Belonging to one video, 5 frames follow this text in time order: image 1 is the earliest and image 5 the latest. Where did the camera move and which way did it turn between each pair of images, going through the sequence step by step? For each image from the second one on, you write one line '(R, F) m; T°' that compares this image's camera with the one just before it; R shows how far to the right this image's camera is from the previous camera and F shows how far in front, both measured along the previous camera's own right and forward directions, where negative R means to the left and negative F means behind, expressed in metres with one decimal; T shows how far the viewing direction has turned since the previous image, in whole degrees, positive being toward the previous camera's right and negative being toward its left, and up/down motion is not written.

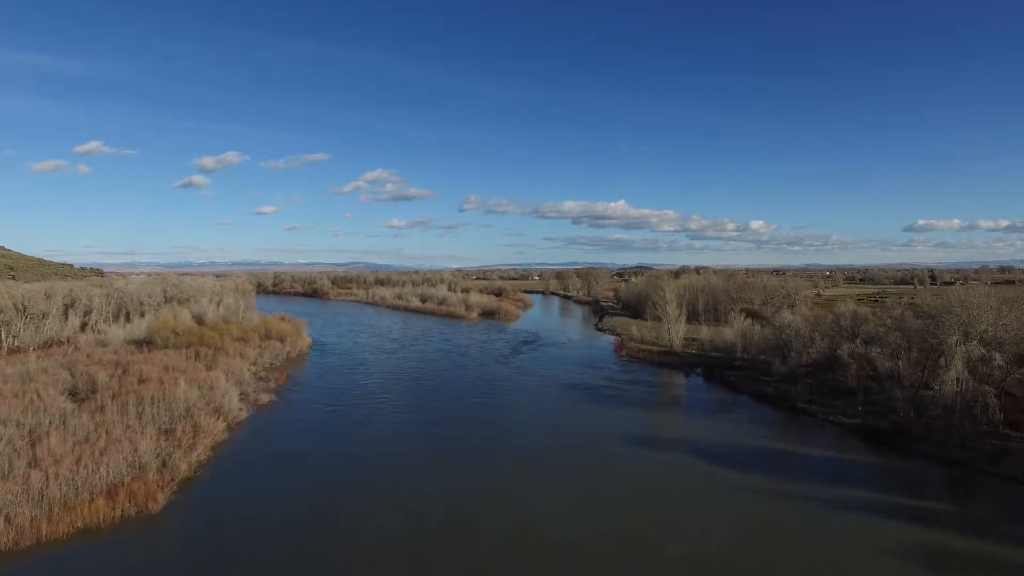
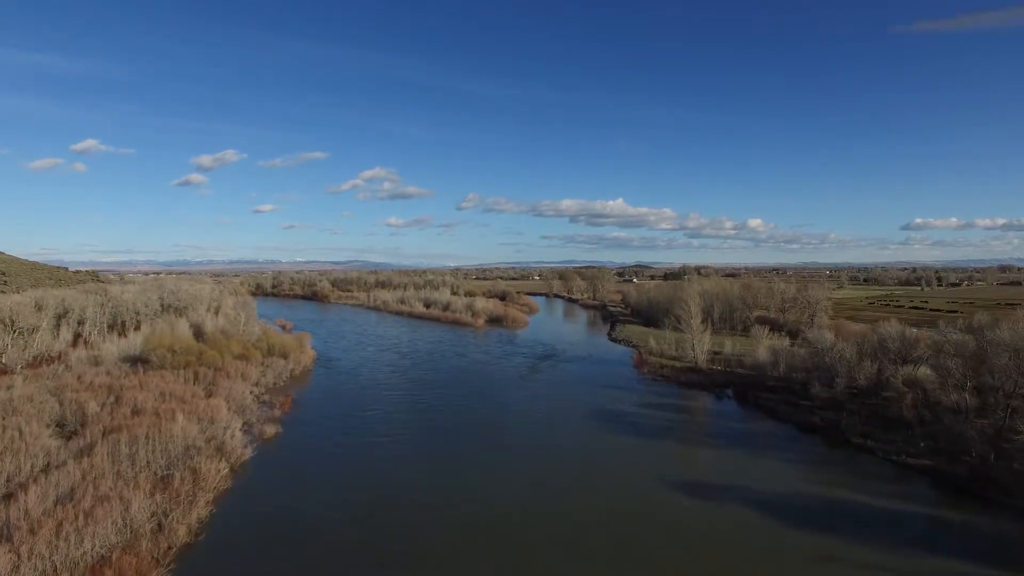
(-0.8, +1.4) m; 0°
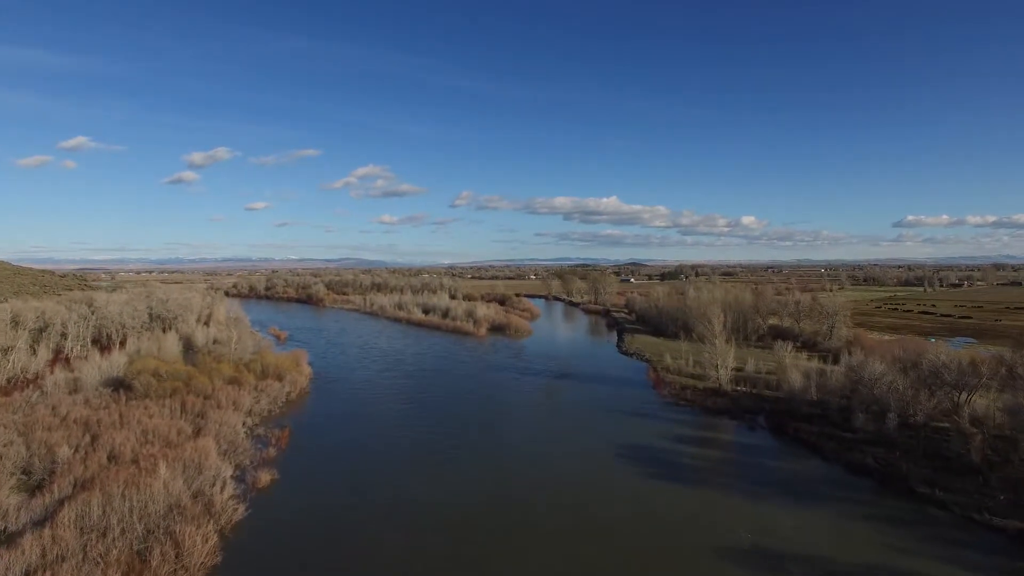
(-0.8, +1.7) m; +1°
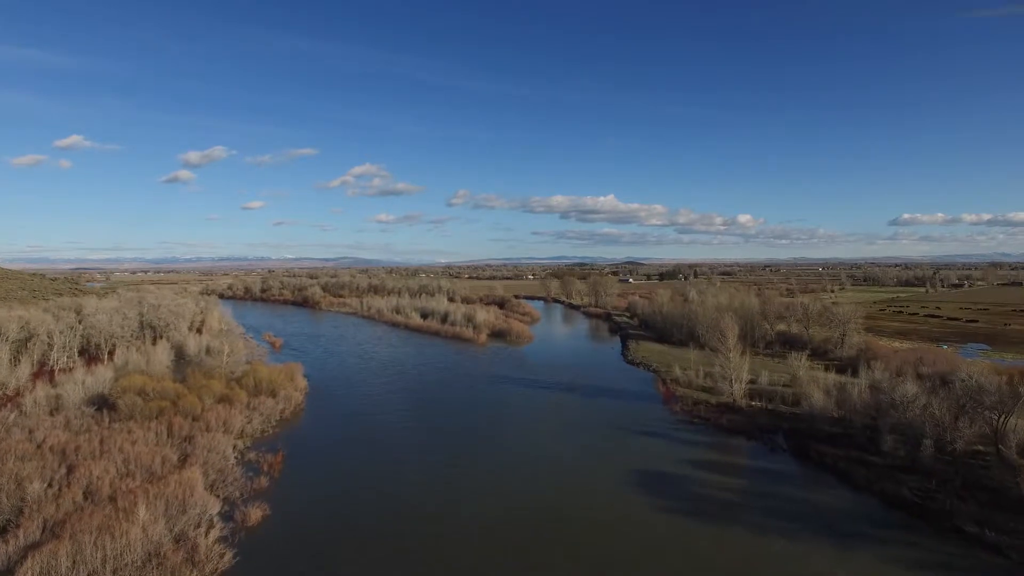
(-0.3, +1.1) m; 0°
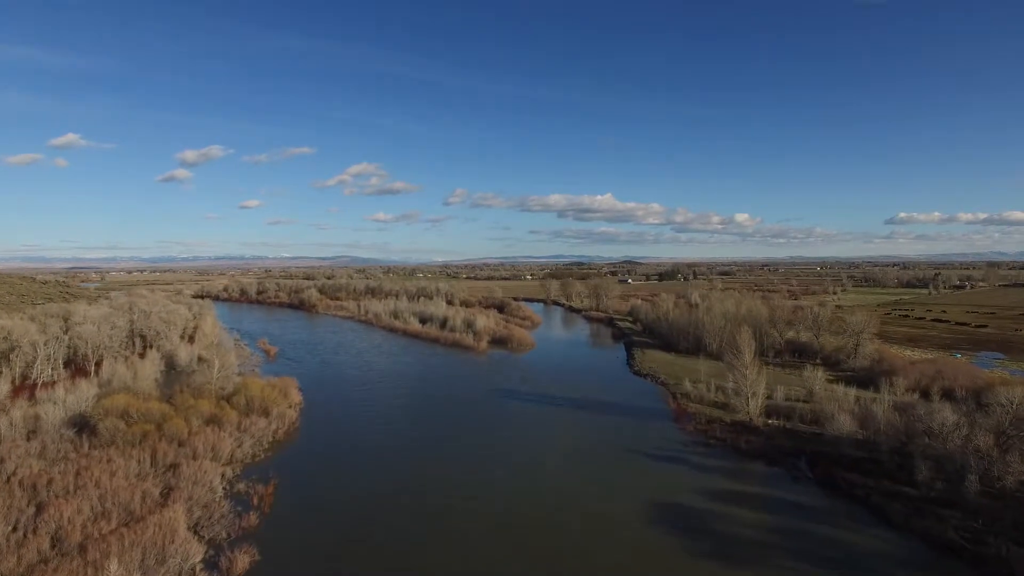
(-0.3, +1.2) m; 0°
